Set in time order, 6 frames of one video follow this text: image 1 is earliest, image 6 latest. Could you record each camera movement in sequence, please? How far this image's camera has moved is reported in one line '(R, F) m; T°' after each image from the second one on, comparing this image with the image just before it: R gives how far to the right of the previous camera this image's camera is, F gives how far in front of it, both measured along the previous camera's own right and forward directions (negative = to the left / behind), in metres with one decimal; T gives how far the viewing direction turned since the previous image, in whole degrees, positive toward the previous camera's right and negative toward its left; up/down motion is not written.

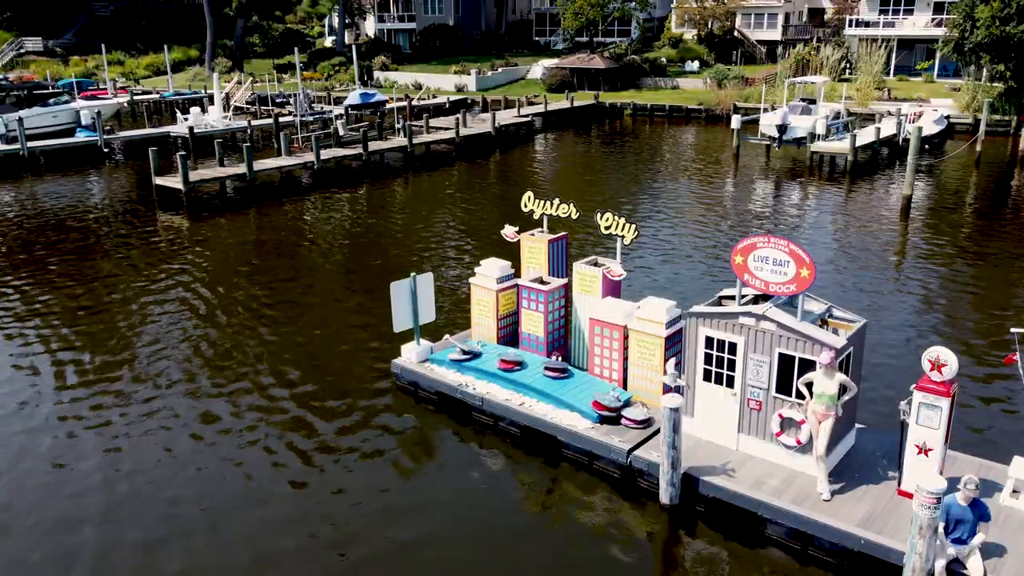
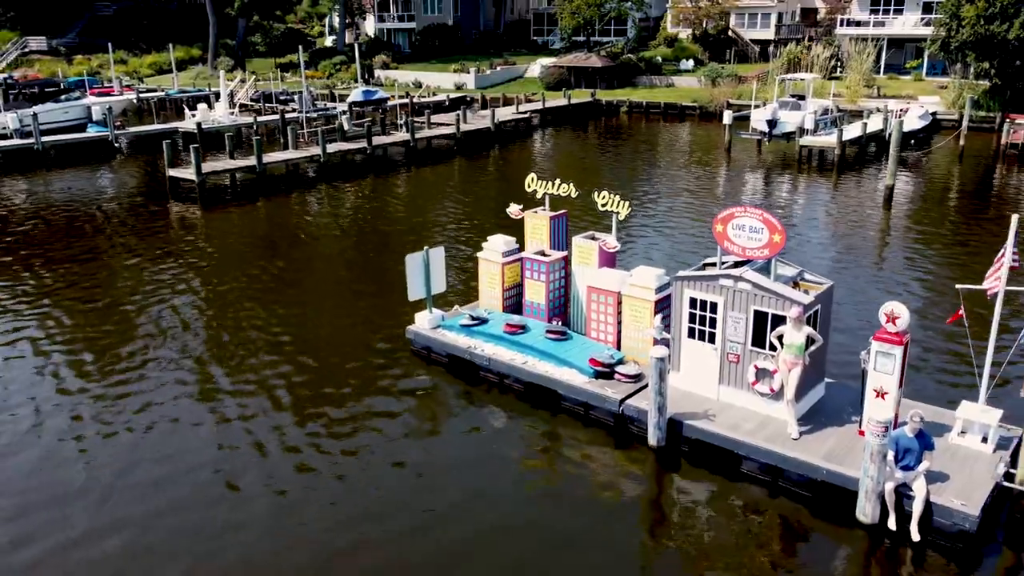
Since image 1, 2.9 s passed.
(-0.1, -1.4) m; 0°
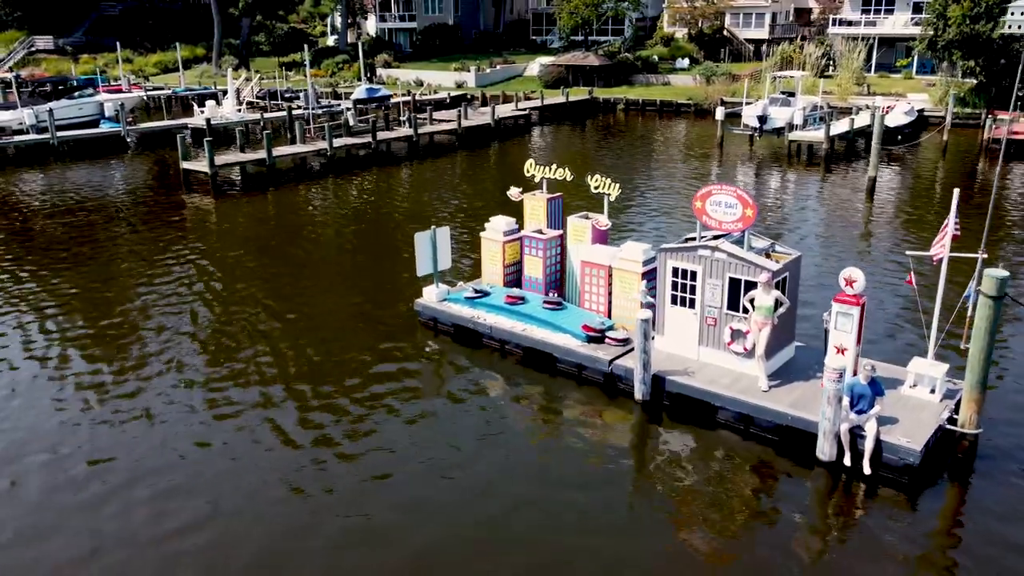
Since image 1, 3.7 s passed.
(0.0, -1.5) m; 0°
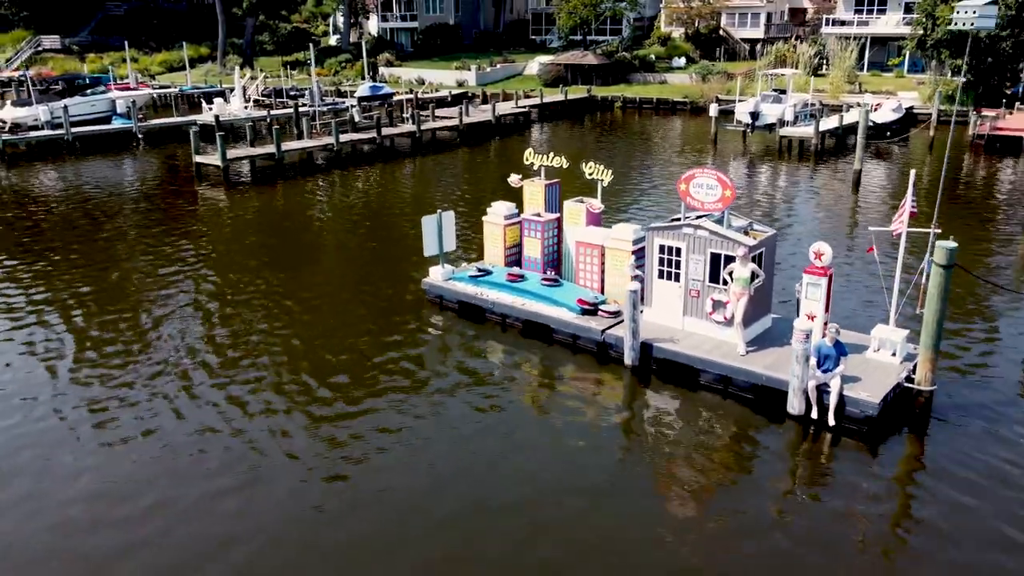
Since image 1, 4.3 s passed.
(0.0, -1.4) m; 0°
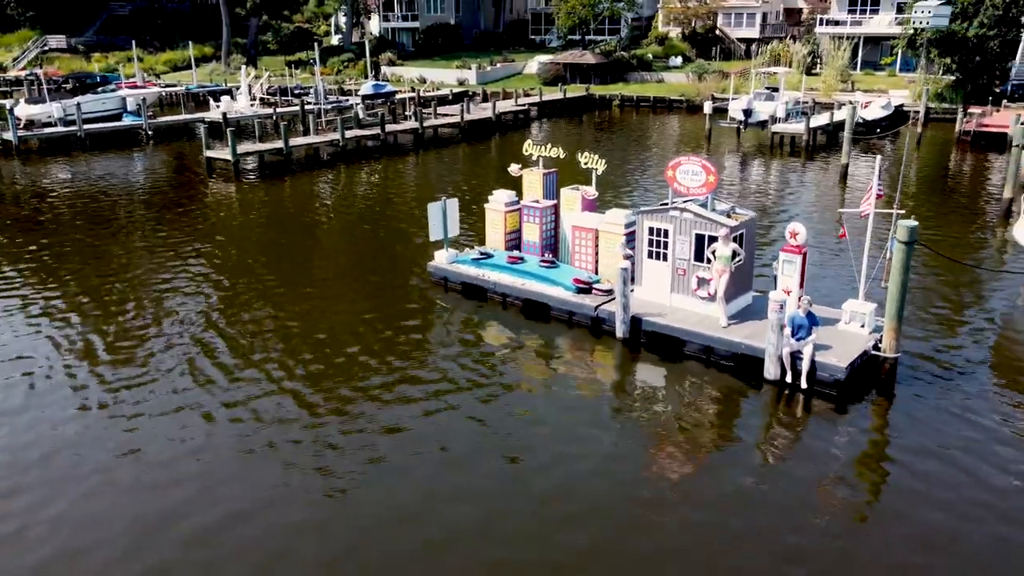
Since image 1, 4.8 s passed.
(0.0, -1.3) m; 0°
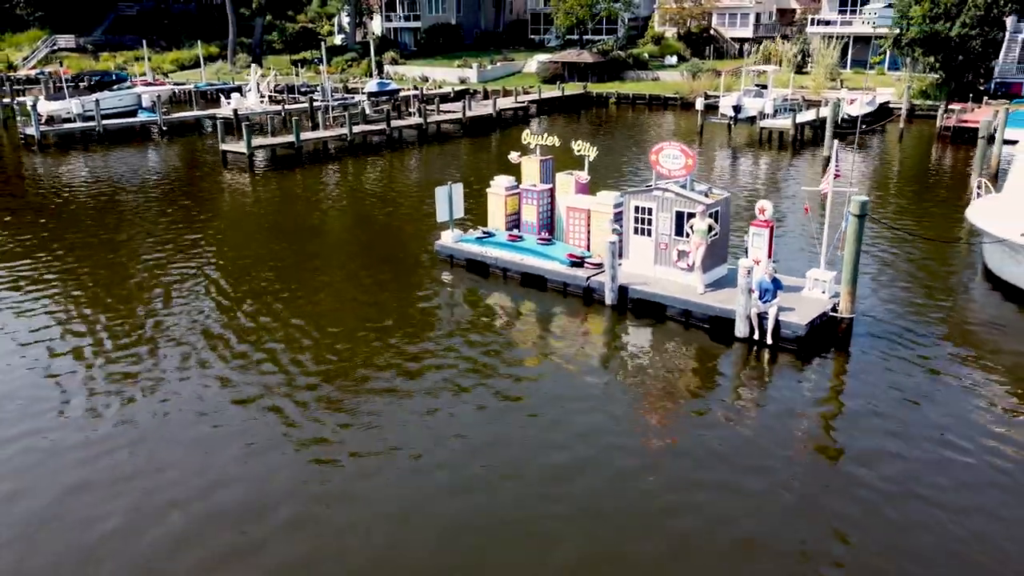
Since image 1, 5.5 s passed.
(0.0, -2.0) m; 0°
